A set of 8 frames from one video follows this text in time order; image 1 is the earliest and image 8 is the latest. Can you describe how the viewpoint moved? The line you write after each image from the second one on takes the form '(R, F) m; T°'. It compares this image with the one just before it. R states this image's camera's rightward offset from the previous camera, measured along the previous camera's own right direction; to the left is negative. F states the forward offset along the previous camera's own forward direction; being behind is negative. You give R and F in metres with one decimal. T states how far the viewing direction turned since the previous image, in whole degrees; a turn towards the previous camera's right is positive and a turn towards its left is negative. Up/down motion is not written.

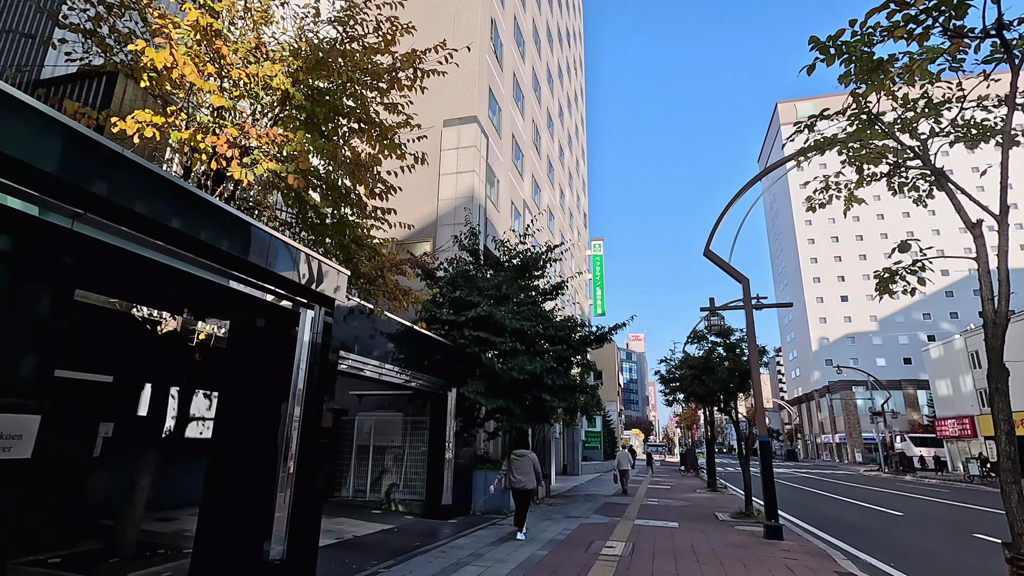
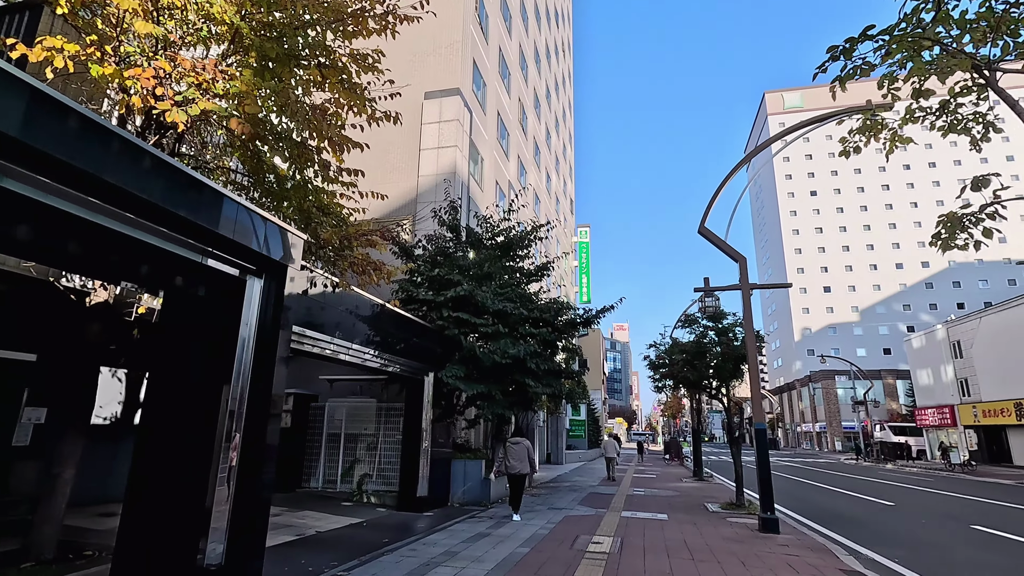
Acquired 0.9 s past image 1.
(+0.1, +0.9) m; +2°
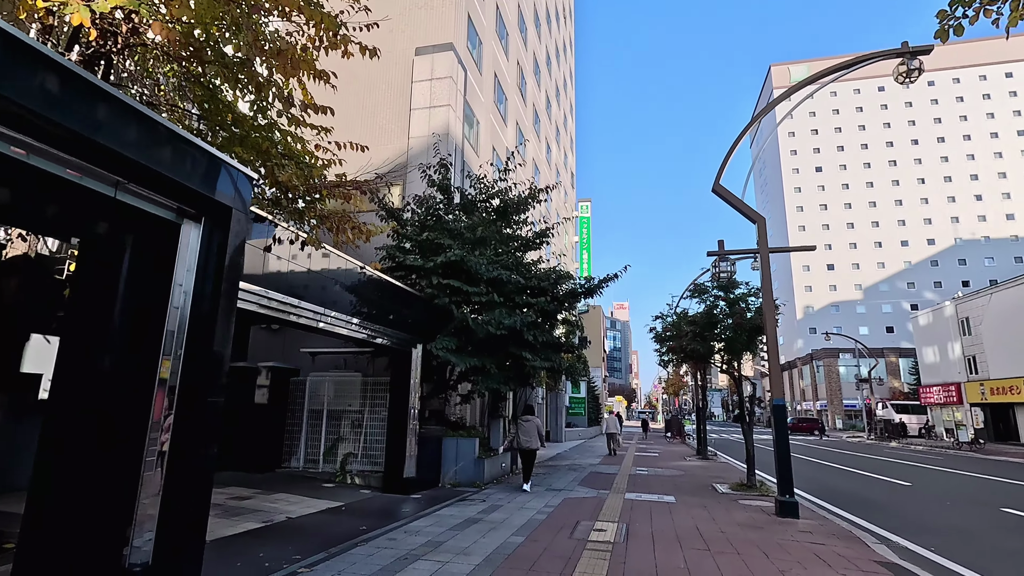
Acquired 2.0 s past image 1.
(+0.1, +1.1) m; 0°
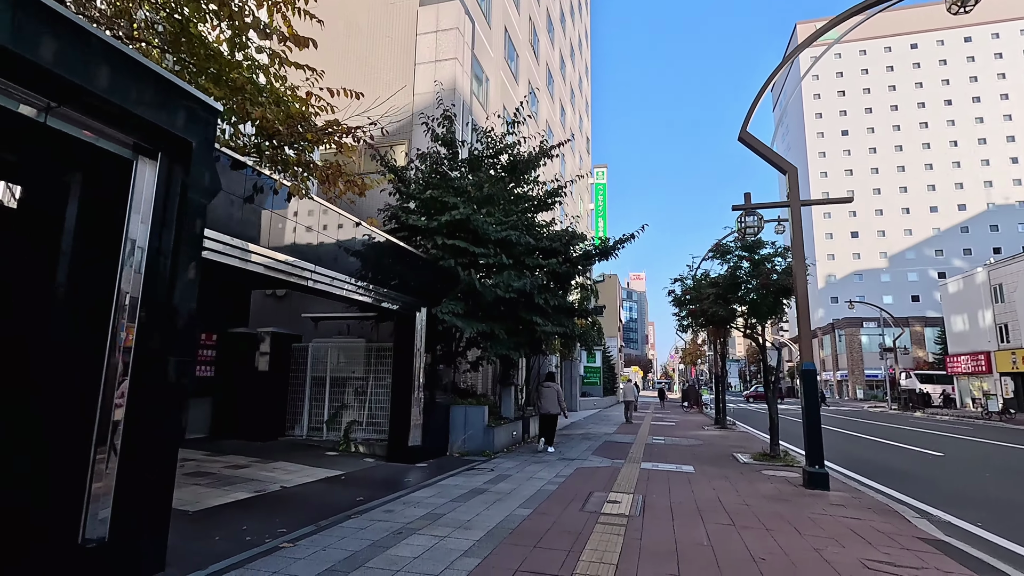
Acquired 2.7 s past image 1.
(+0.1, +0.7) m; -2°
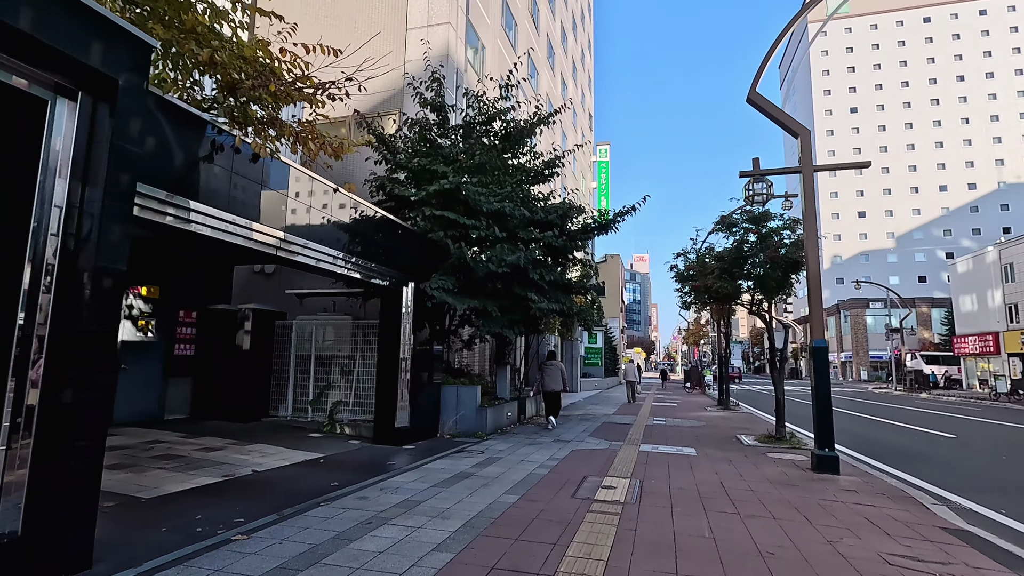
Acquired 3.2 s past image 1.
(+0.2, +0.6) m; 0°
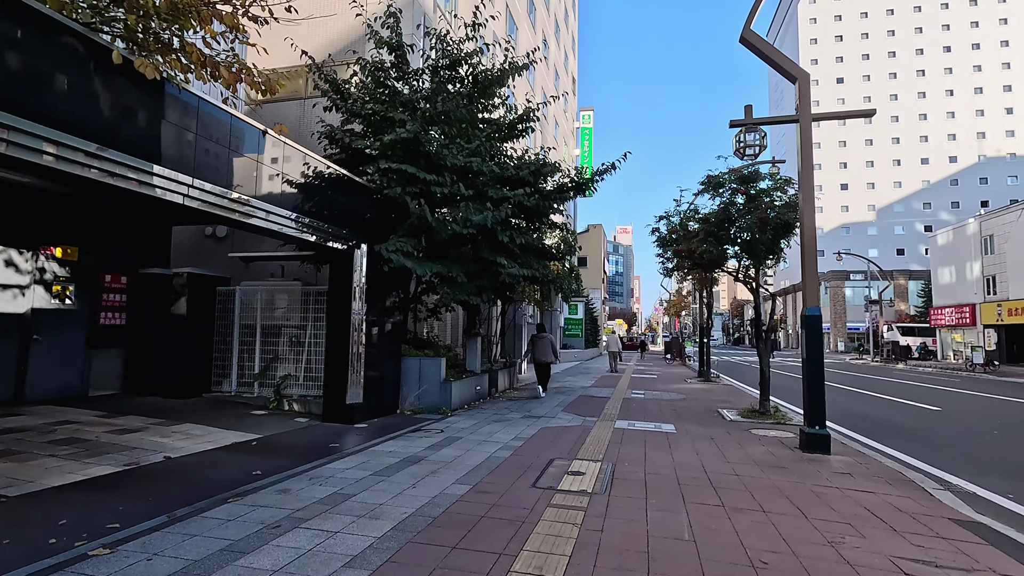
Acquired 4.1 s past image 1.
(+0.3, +1.0) m; +2°
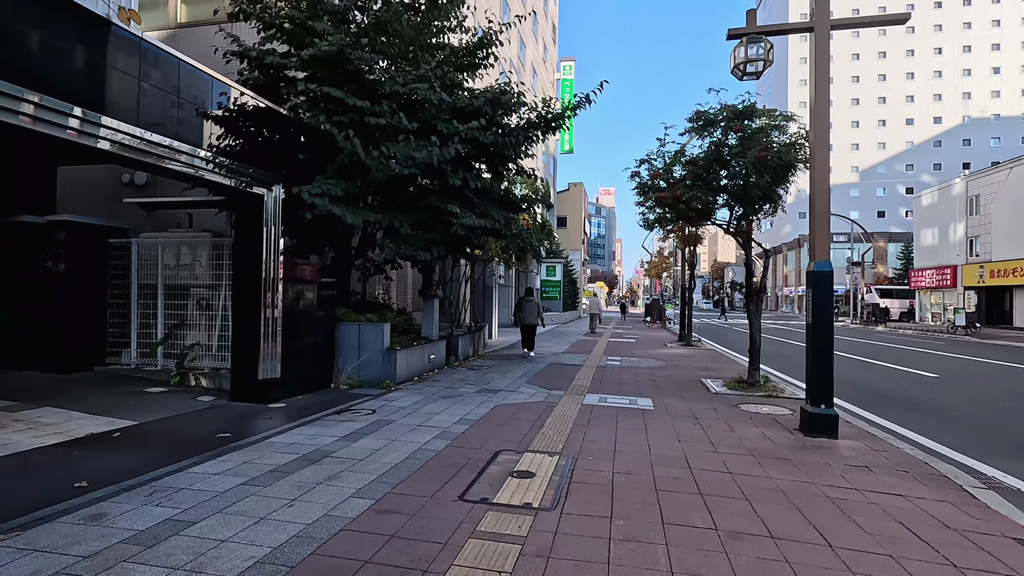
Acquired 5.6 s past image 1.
(+0.5, +1.5) m; +2°
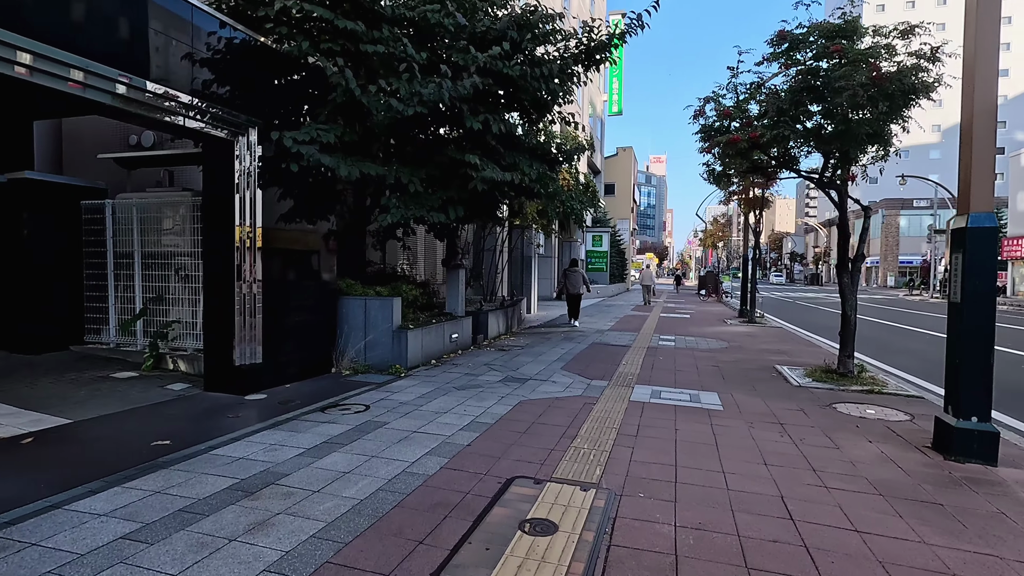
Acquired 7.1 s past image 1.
(+0.2, +1.6) m; -5°
